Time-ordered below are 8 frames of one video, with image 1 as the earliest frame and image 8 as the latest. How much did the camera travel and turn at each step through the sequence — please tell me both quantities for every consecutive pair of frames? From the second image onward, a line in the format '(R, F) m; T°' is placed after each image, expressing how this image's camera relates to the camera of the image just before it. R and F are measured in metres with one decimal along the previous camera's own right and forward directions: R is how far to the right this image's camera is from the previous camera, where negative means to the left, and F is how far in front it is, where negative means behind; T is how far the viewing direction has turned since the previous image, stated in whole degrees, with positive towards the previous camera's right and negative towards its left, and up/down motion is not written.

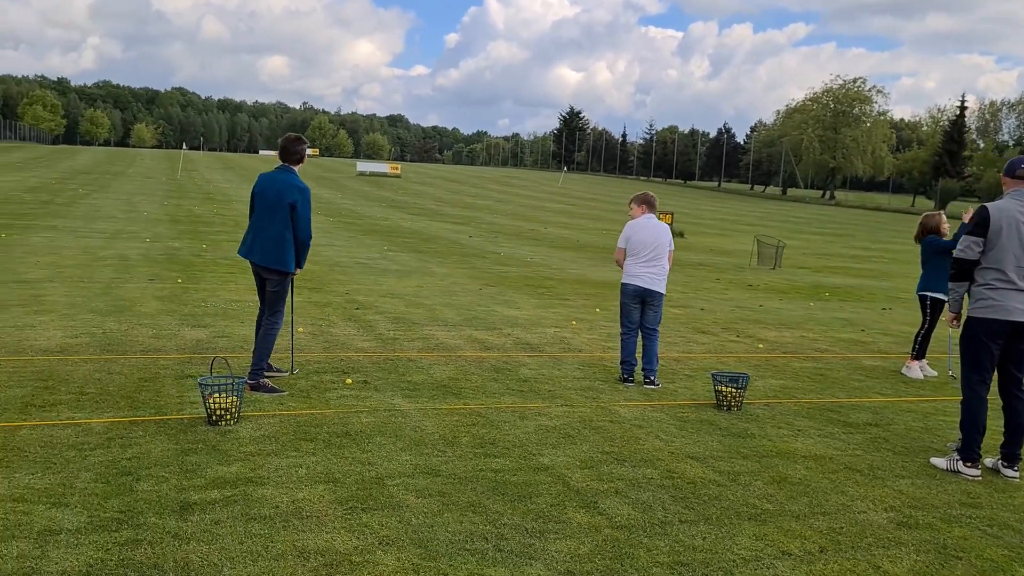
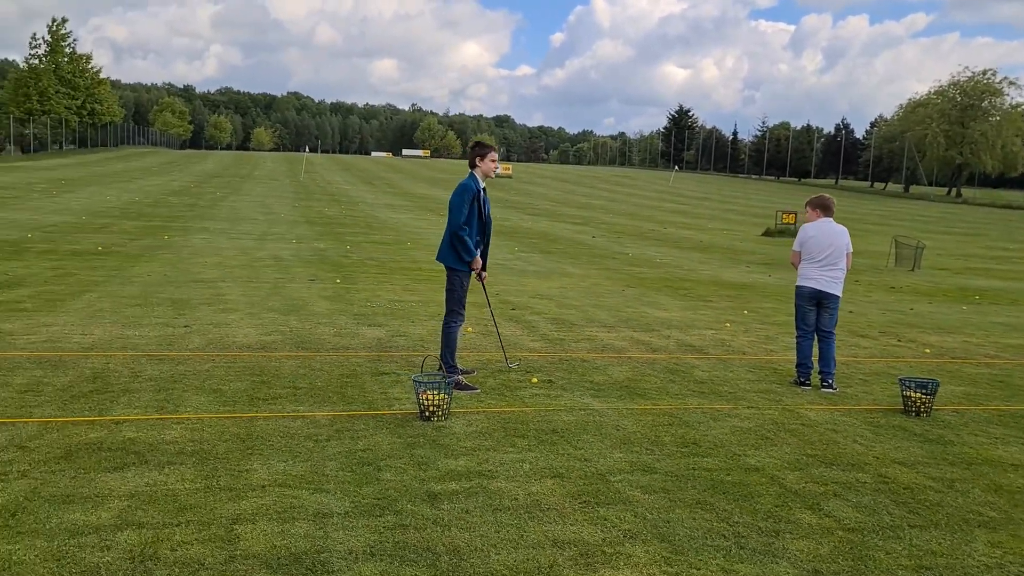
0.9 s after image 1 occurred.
(-0.5, -0.2) m; -7°
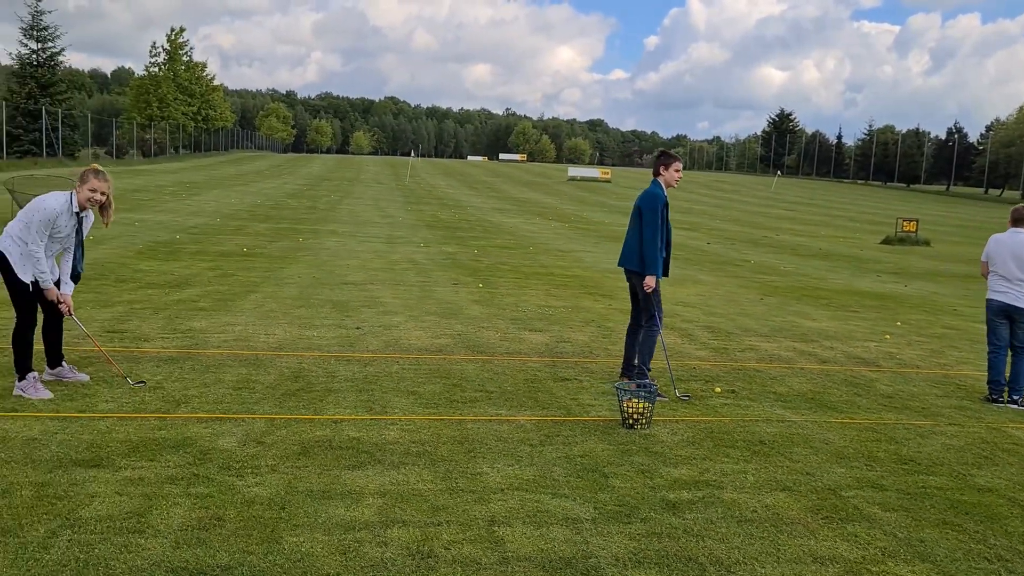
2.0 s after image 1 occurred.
(-0.7, -0.1) m; -6°
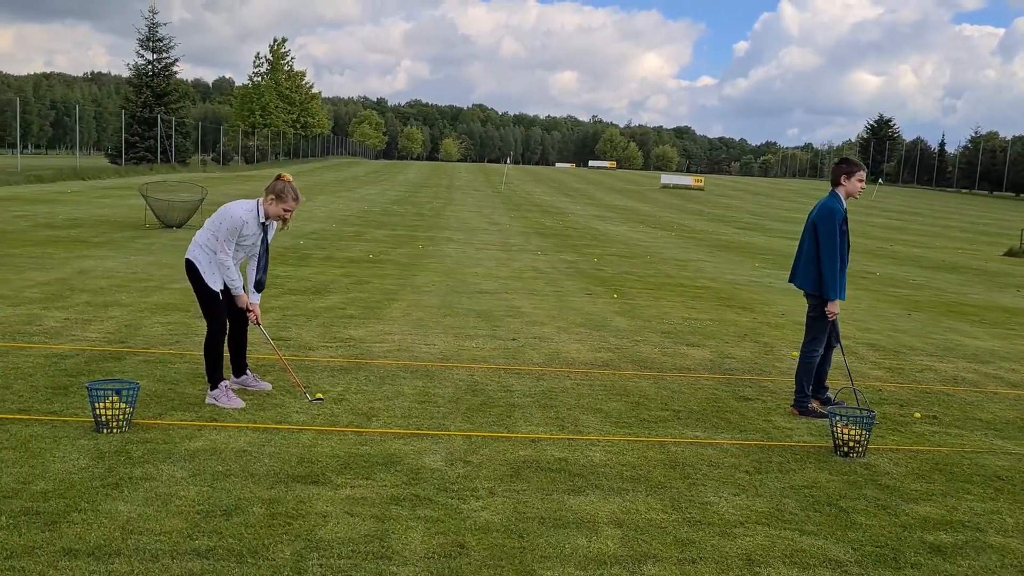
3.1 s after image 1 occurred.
(-0.7, +0.2) m; -5°
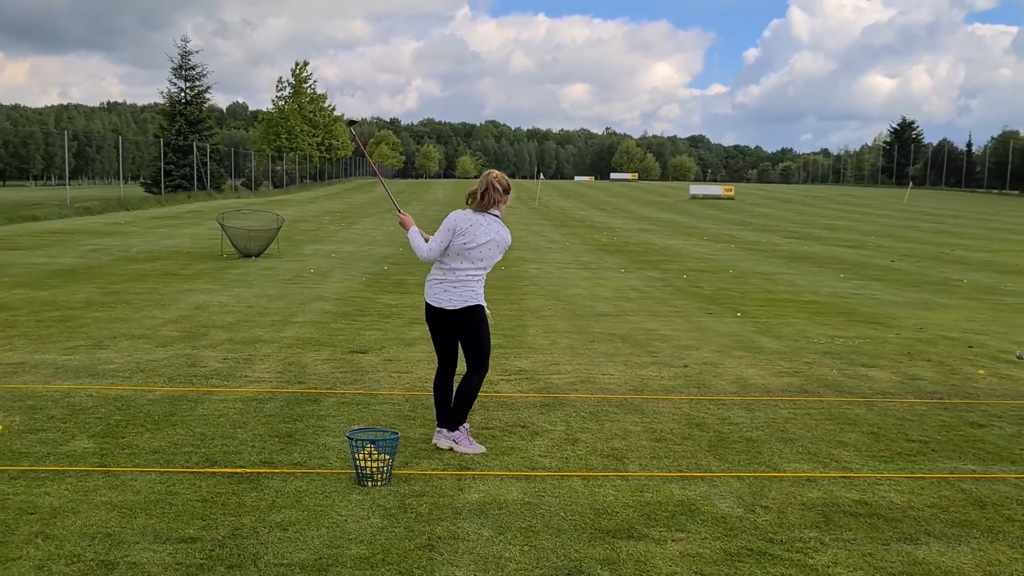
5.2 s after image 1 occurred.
(-1.3, +0.3) m; -1°
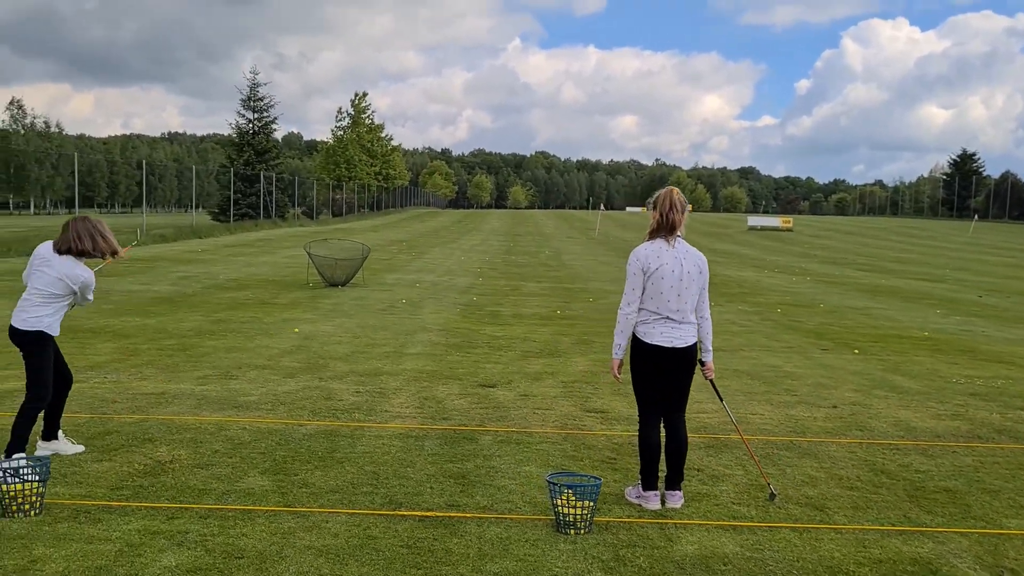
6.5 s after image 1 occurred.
(-0.8, +0.2) m; -3°
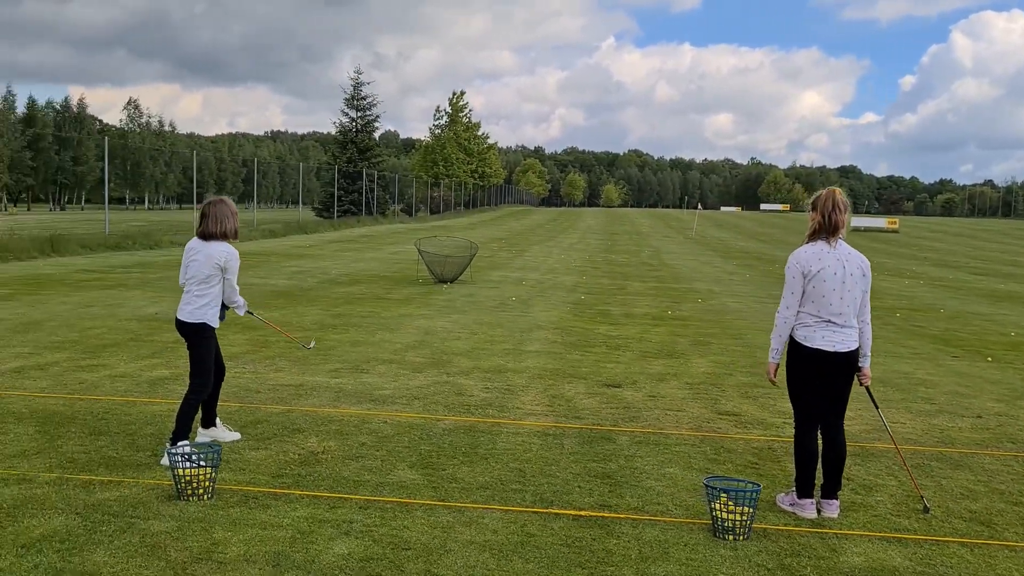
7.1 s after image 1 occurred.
(-0.3, 0.0) m; -6°
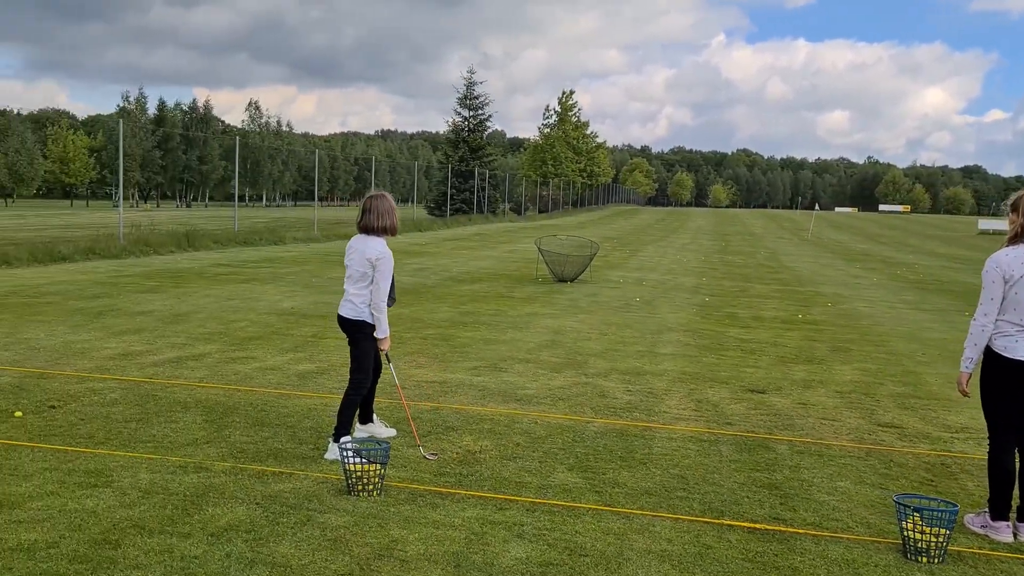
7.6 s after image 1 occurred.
(-0.3, +0.1) m; -6°
